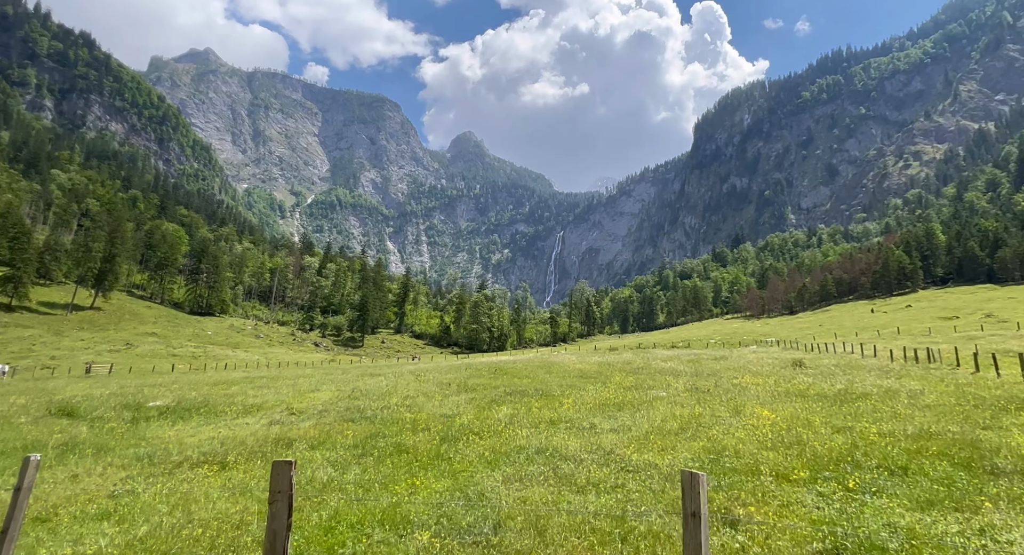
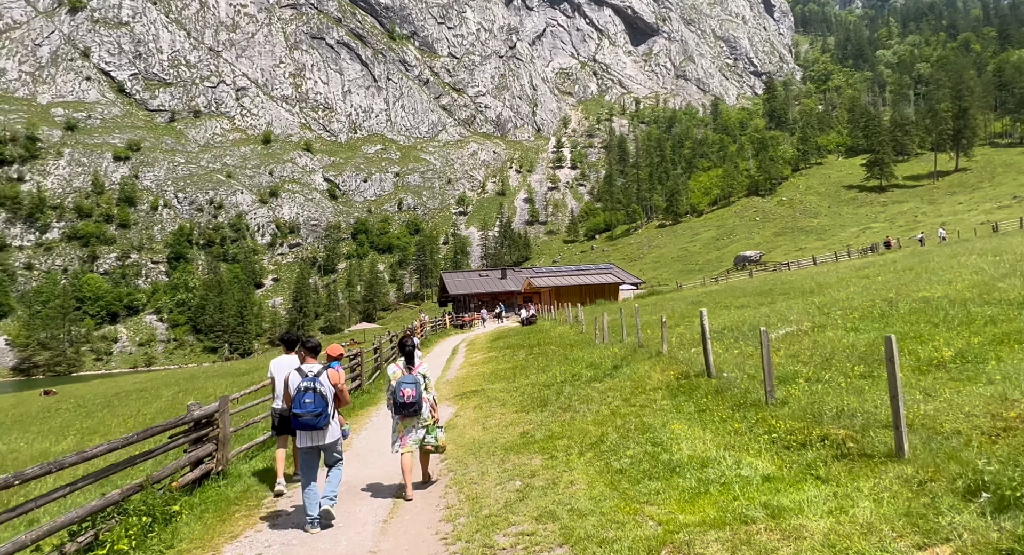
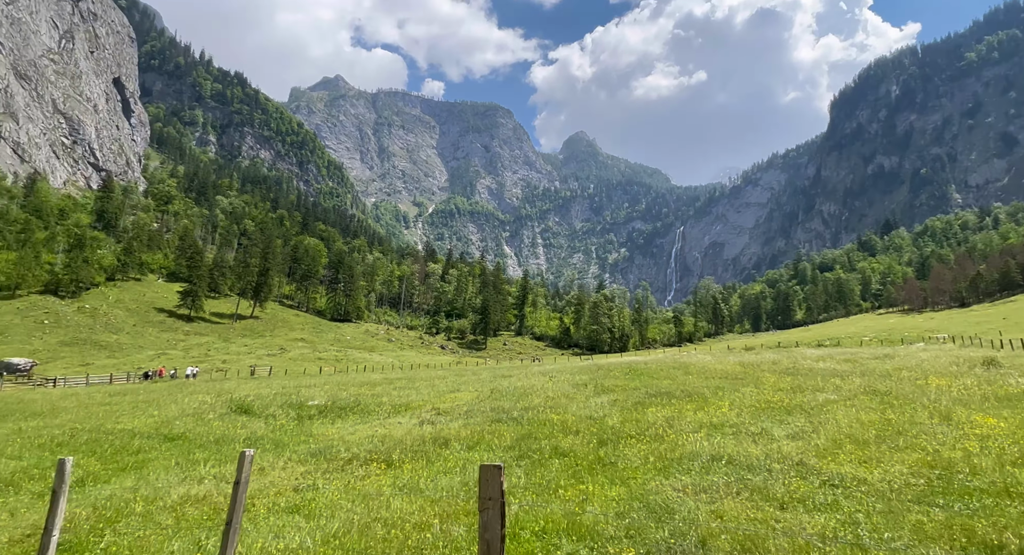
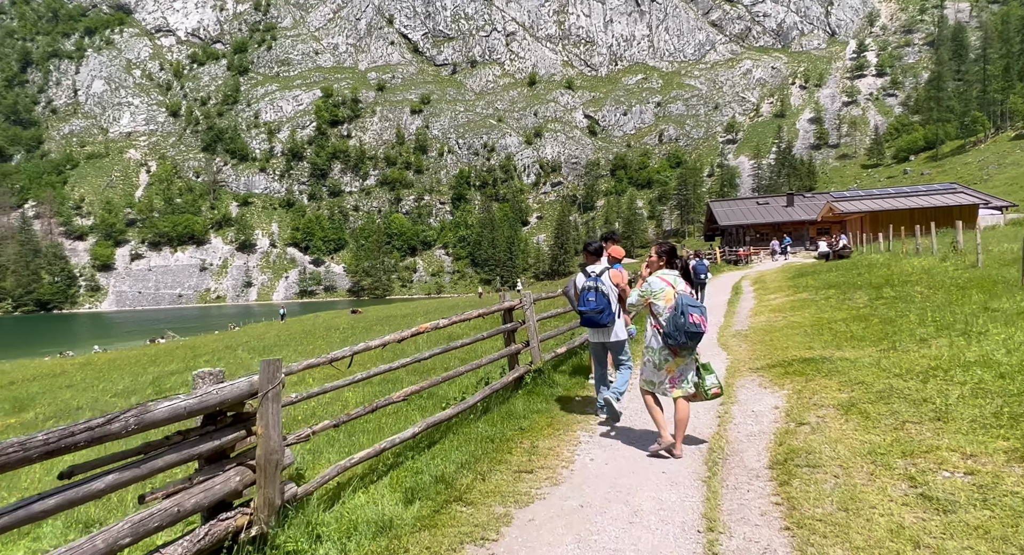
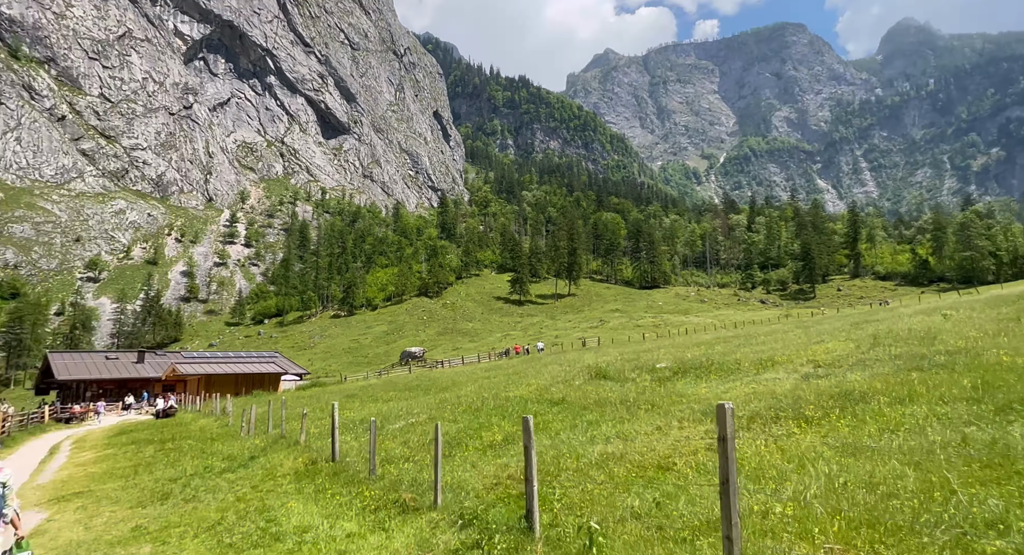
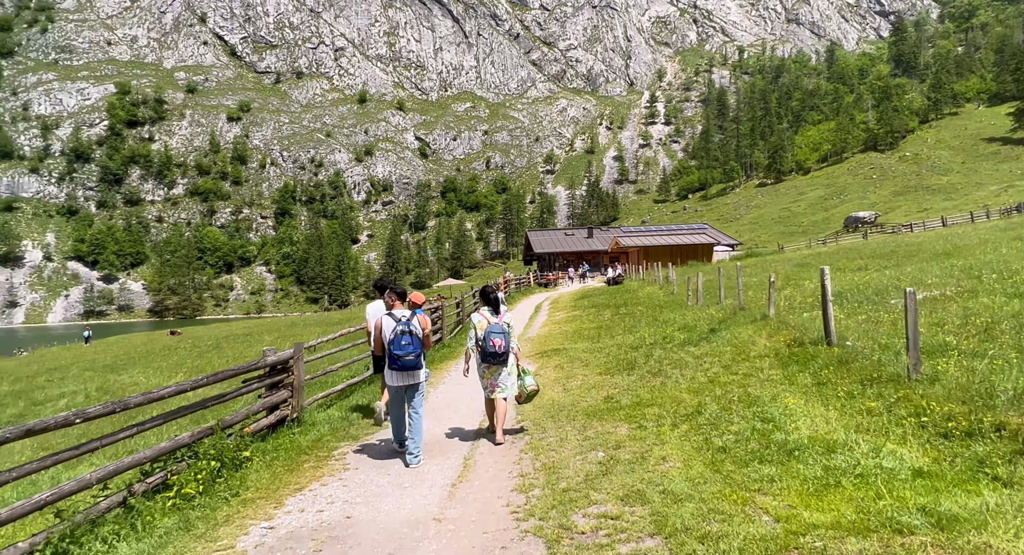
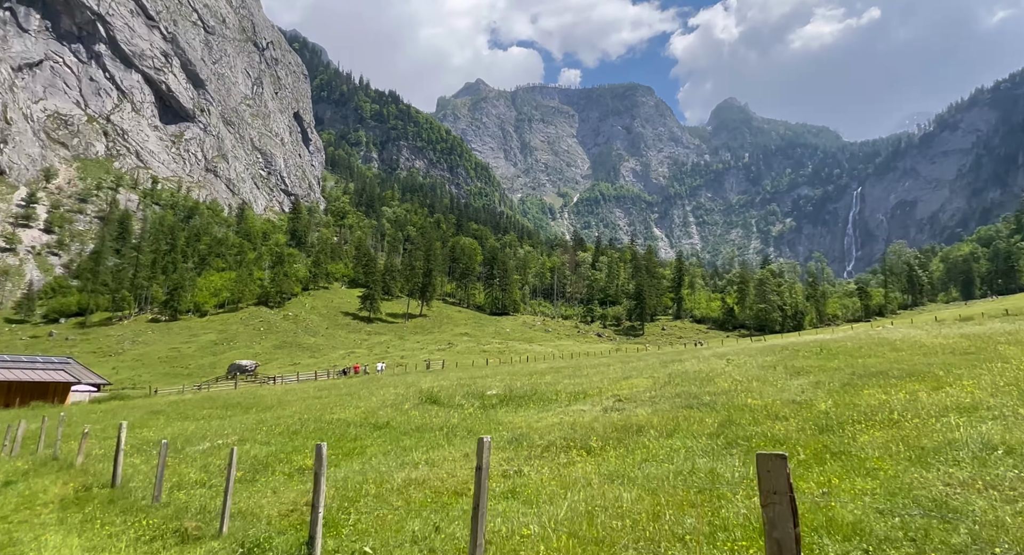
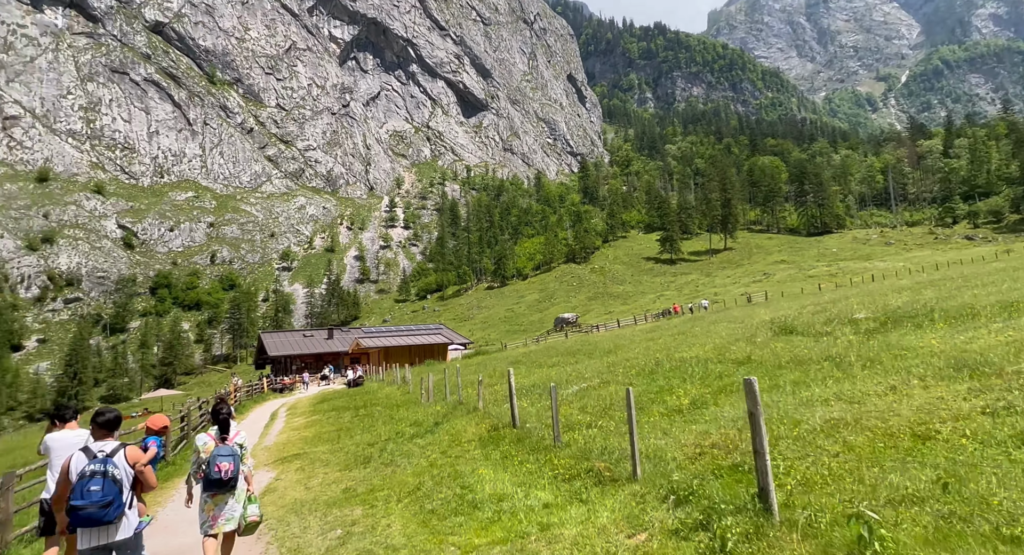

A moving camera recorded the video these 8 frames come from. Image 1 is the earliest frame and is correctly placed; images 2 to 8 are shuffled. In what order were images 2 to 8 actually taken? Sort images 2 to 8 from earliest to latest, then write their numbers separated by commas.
3, 7, 5, 8, 2, 6, 4
